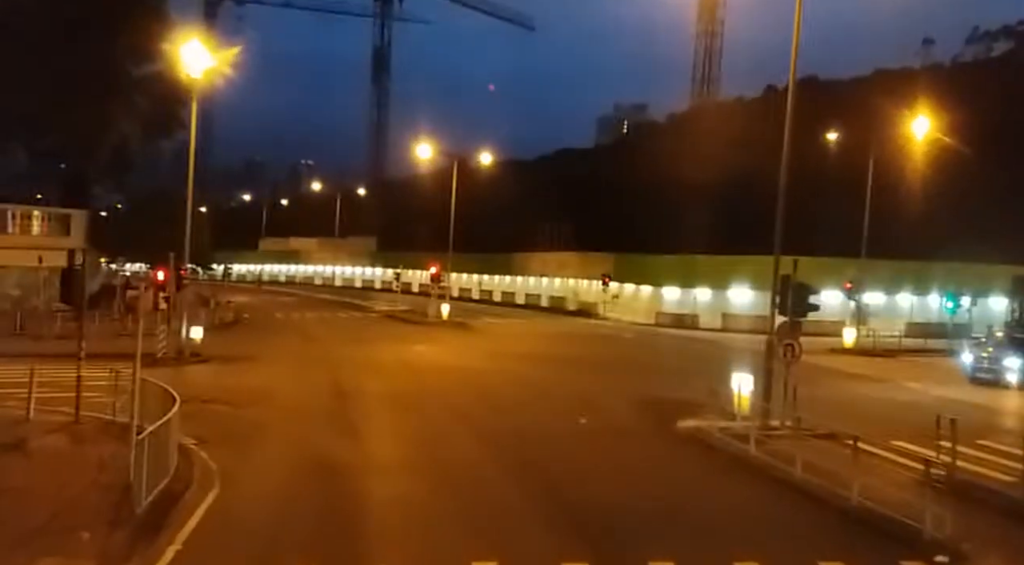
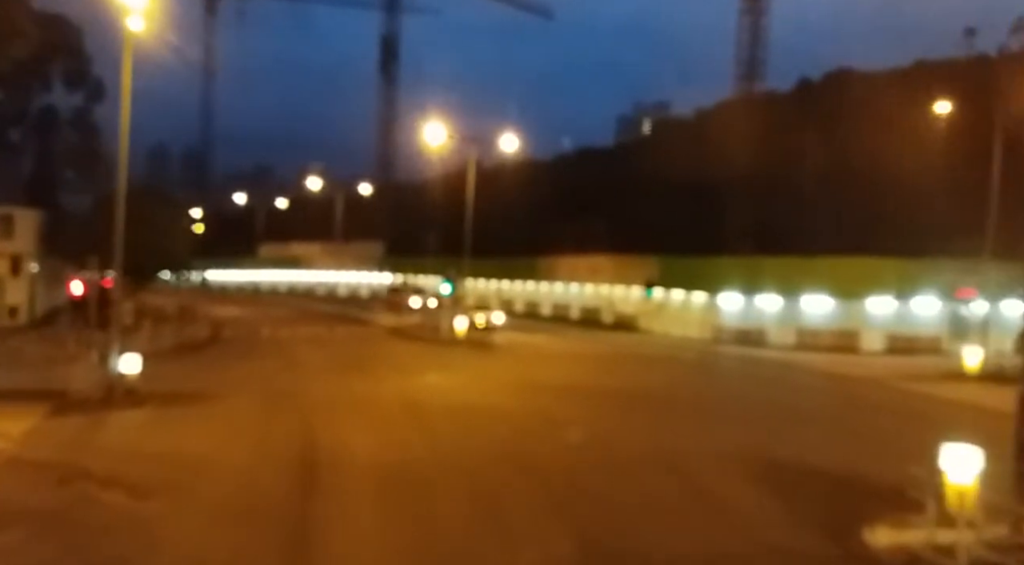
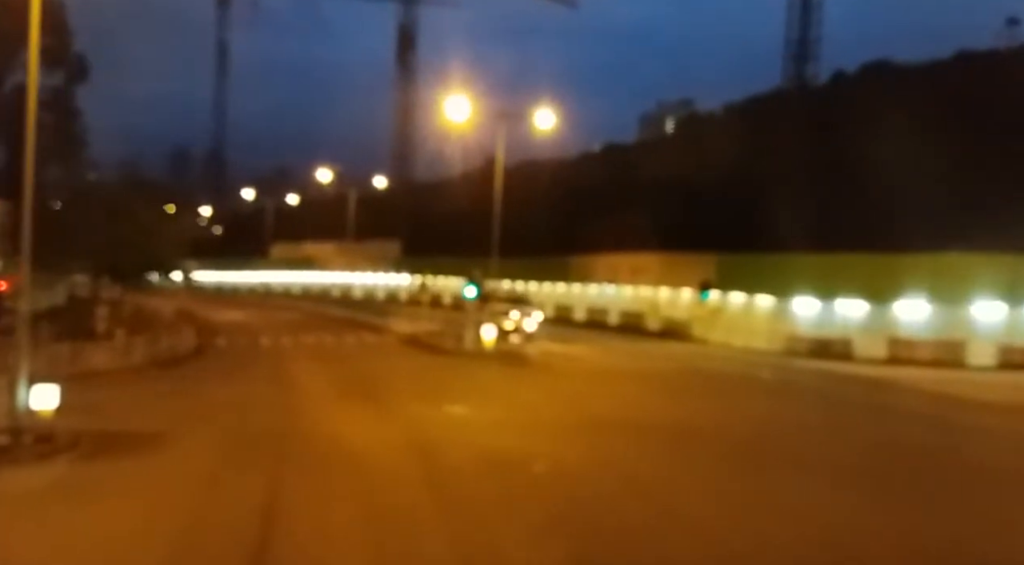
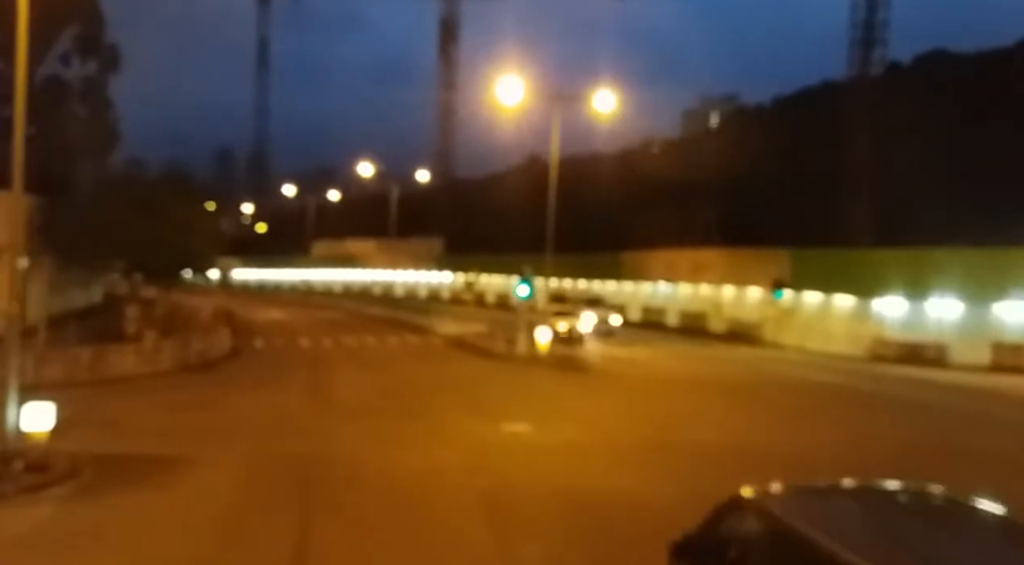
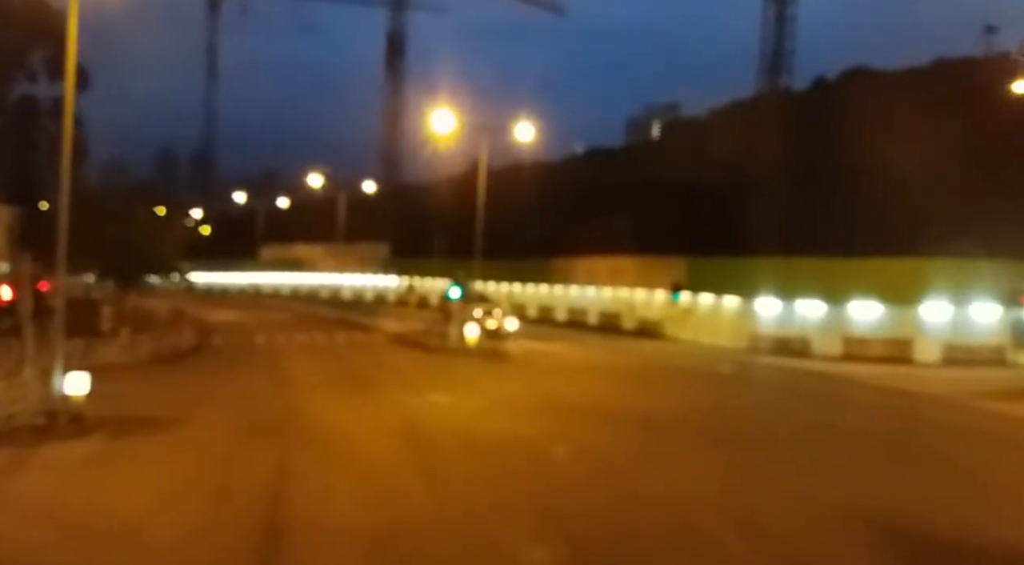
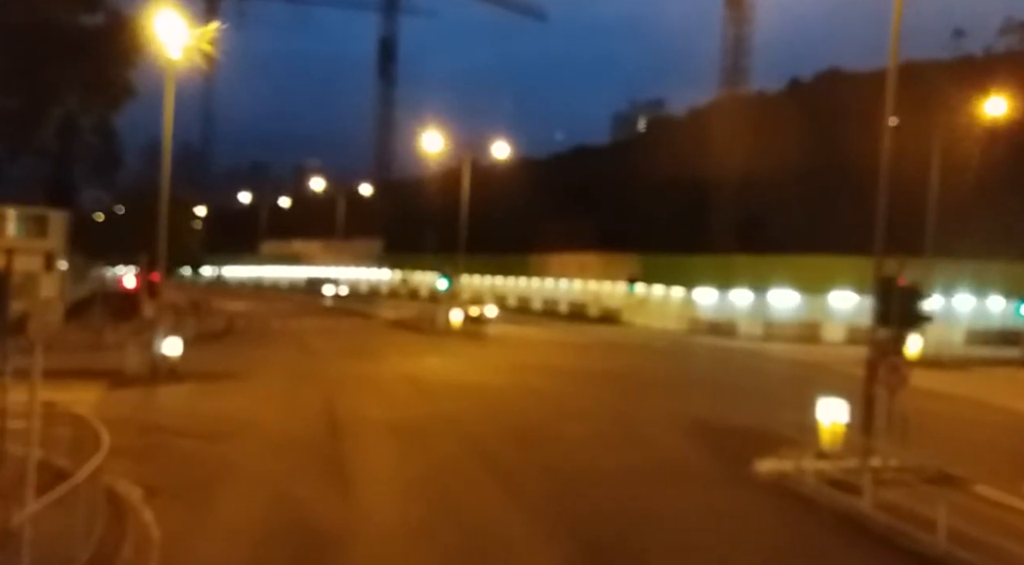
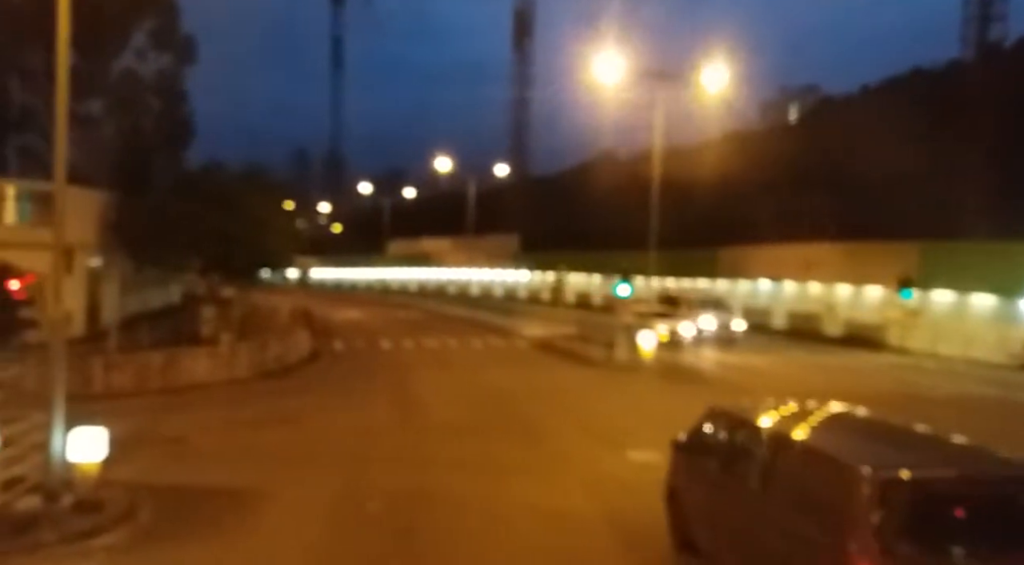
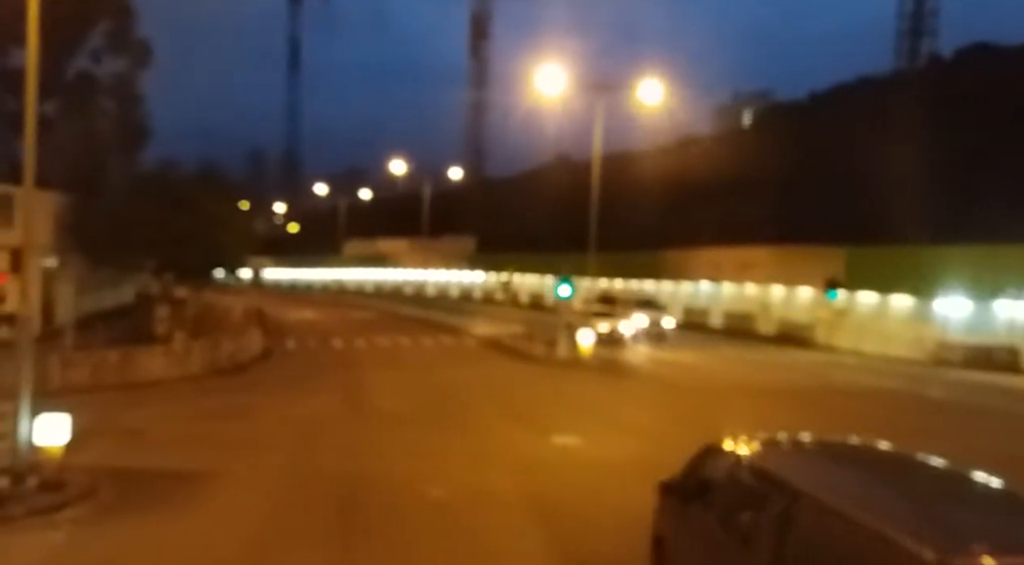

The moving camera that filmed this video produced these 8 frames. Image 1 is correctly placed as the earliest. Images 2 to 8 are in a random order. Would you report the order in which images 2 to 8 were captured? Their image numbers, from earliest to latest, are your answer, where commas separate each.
6, 2, 5, 3, 4, 8, 7
